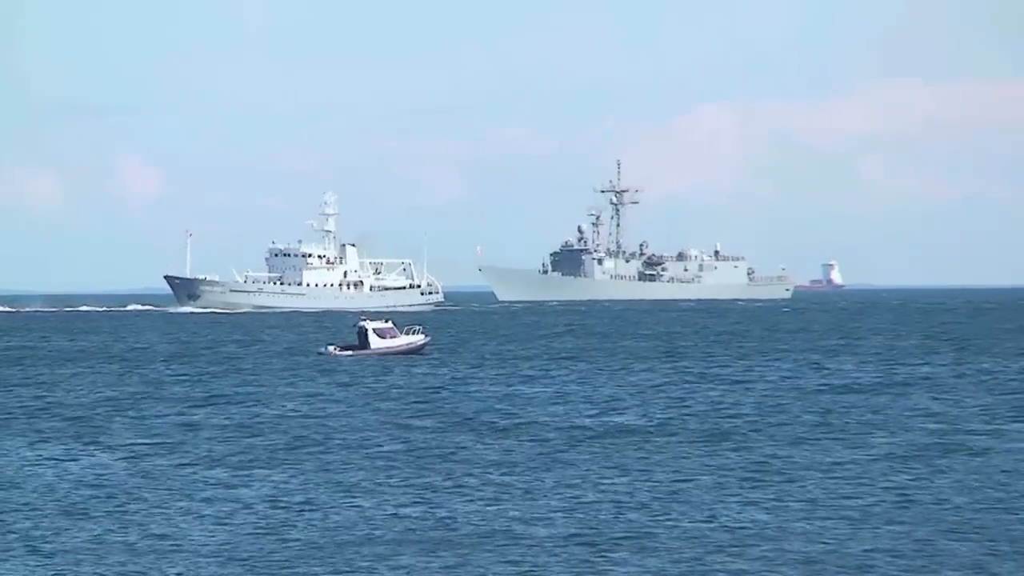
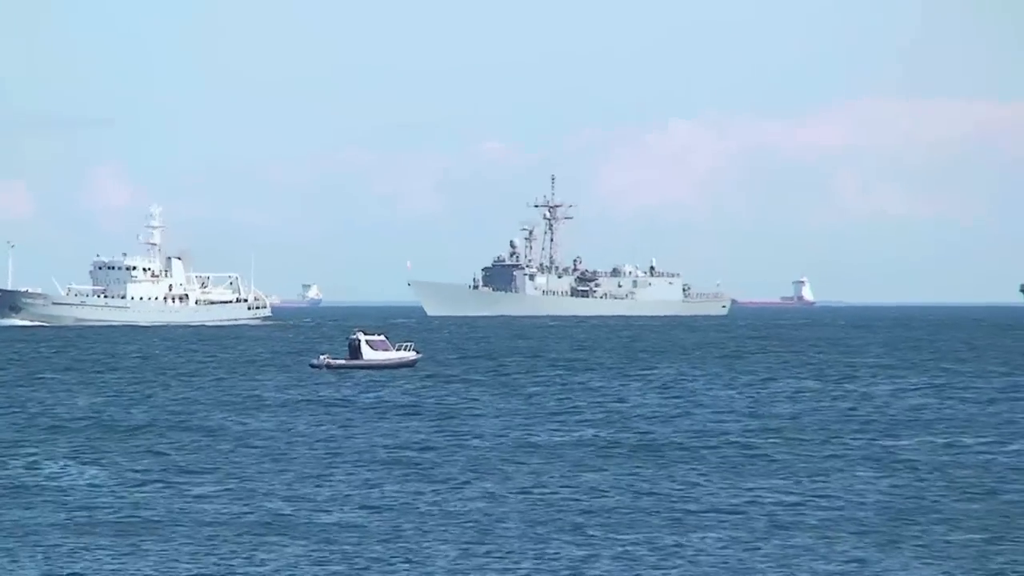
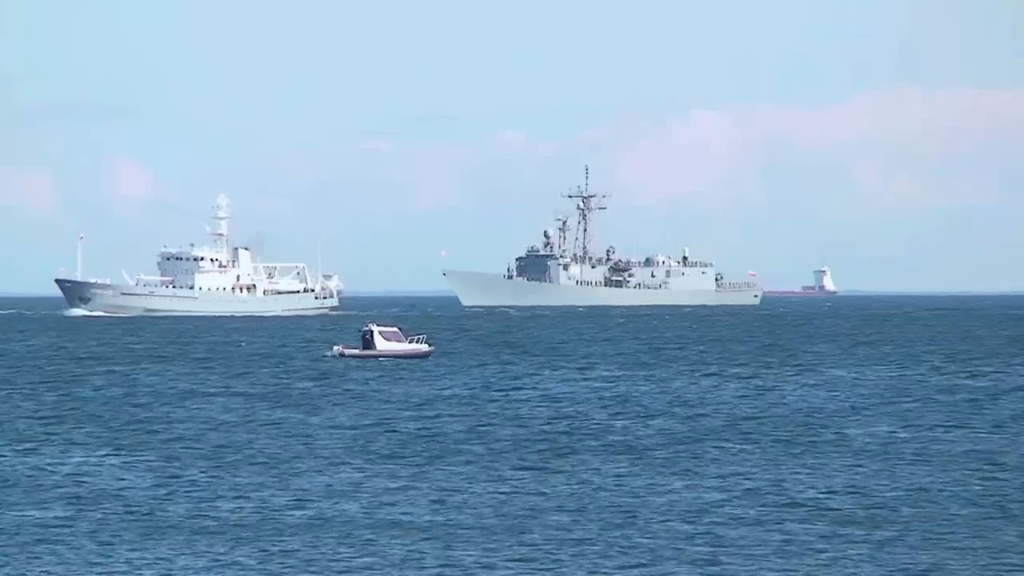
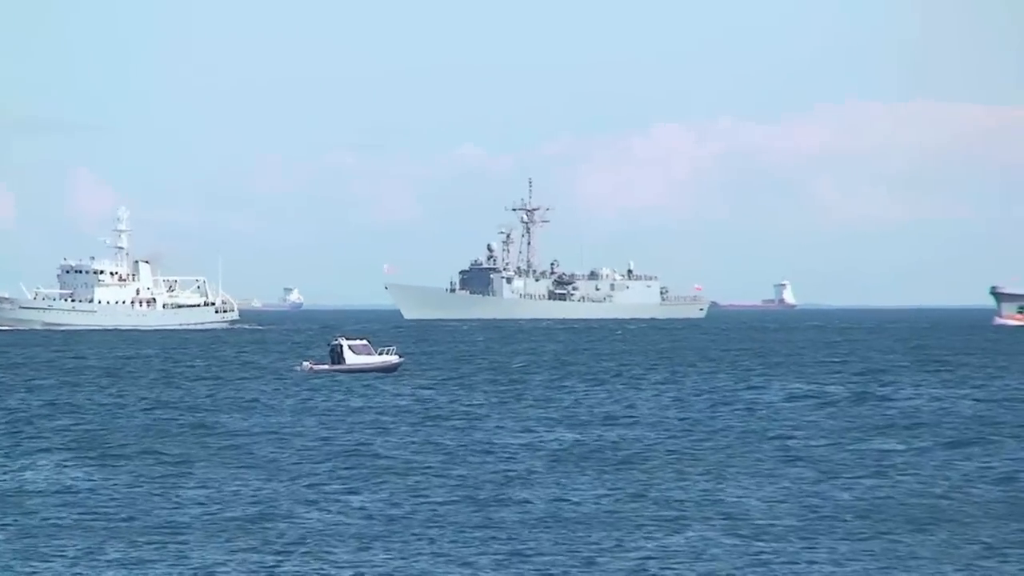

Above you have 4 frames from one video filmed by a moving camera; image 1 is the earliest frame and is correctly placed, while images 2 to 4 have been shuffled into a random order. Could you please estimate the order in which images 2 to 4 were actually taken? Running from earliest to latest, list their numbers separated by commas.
3, 2, 4
